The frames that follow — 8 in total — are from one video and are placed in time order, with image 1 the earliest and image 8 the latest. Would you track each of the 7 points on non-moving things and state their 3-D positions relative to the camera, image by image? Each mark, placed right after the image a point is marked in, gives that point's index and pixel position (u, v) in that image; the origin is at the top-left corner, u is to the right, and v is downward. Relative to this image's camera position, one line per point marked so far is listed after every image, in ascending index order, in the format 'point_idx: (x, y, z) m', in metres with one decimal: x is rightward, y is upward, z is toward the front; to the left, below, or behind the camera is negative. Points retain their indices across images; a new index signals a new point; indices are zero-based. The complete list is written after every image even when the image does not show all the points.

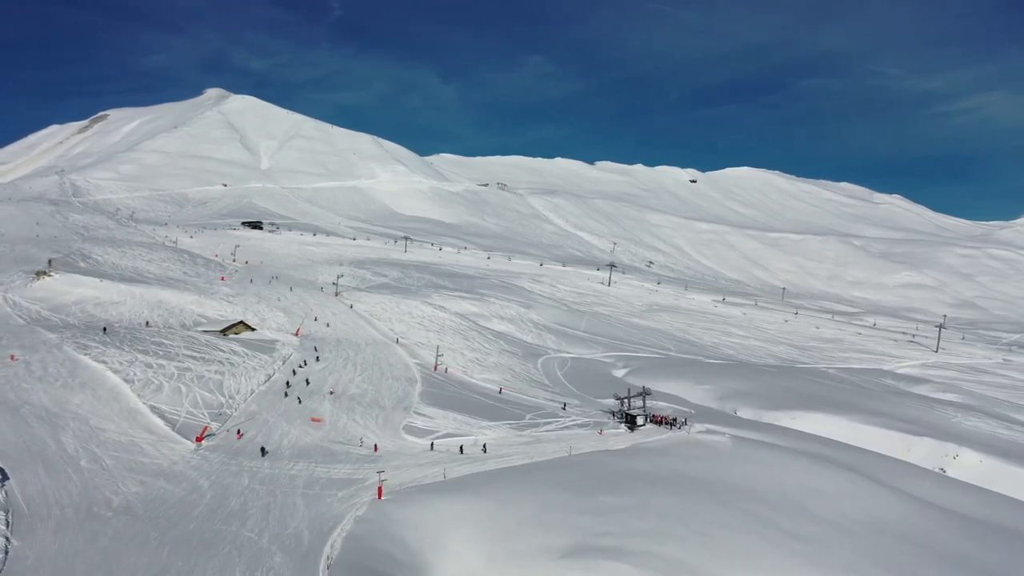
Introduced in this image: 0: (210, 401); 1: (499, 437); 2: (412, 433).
0: (-7.1, -2.6, +19.1) m
1: (-0.4, -3.6, +19.9) m
2: (-2.4, -3.5, +19.8) m
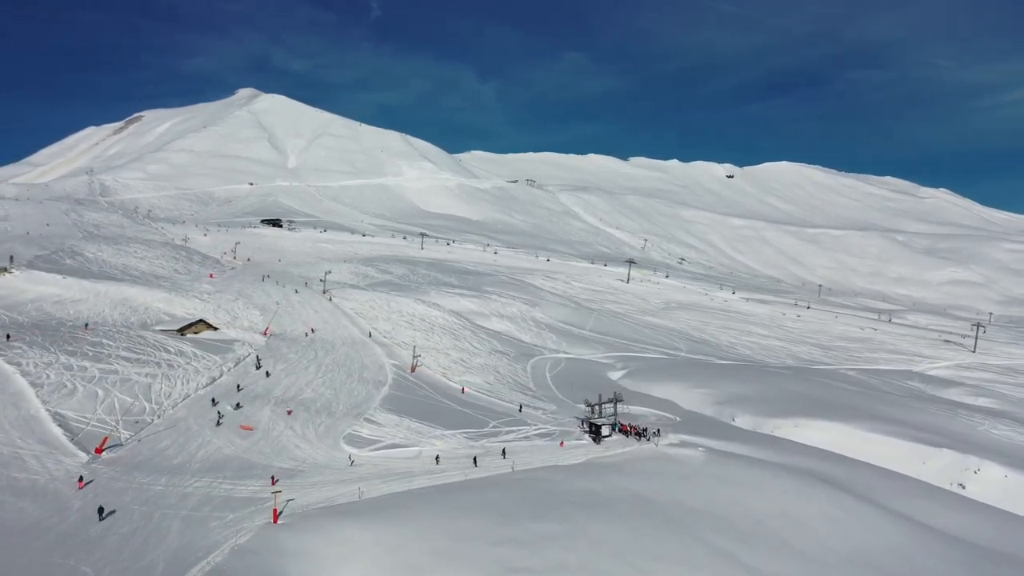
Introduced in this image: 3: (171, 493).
0: (-8.2, -2.5, +17.6) m
1: (-1.5, -3.5, +17.9) m
2: (-3.5, -3.4, +18.0) m
3: (-5.7, -3.4, +13.6) m
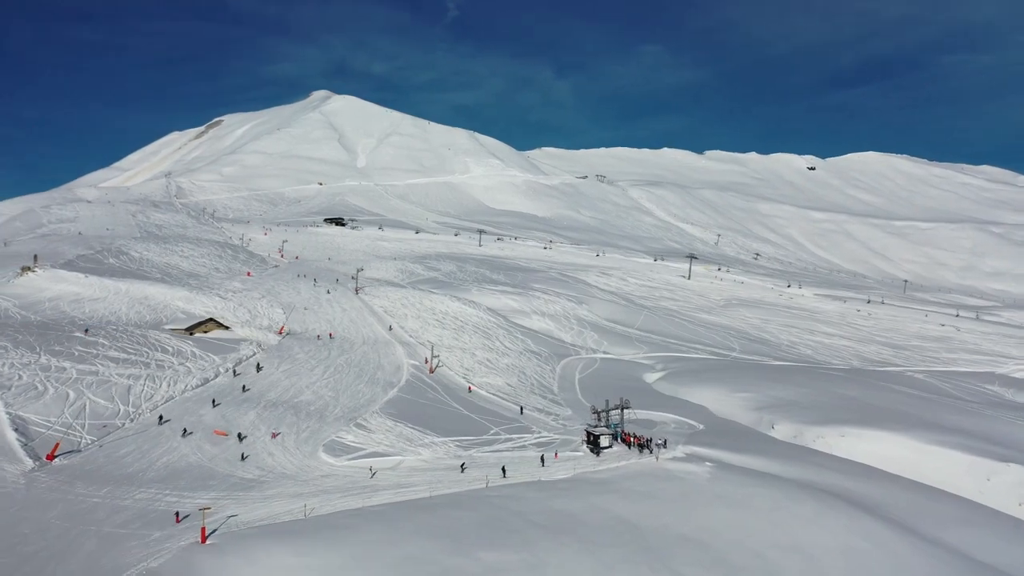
0: (-8.5, -2.5, +16.8) m
1: (-1.7, -3.5, +16.5) m
2: (-3.7, -3.3, +16.7) m
3: (-6.3, -3.4, +12.7) m
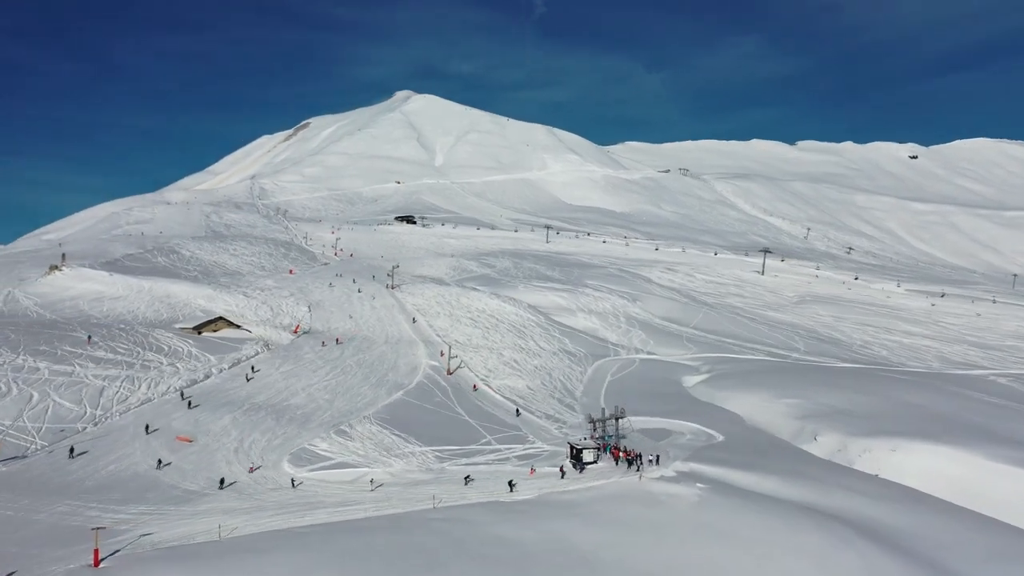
0: (-8.8, -2.4, +16.1) m
1: (-2.1, -3.4, +15.1) m
2: (-4.1, -3.2, +15.5) m
3: (-7.1, -3.3, +11.7) m
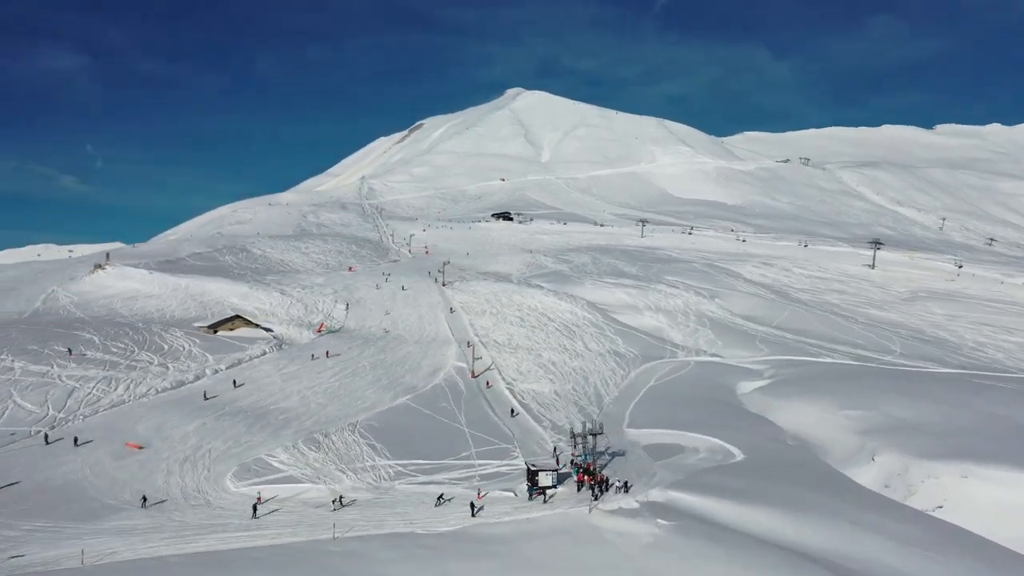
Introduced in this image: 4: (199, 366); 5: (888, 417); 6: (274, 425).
0: (-9.3, -2.4, +15.5) m
1: (-2.8, -3.3, +13.5) m
2: (-4.7, -3.2, +14.2) m
3: (-8.3, -3.3, +11.0) m
4: (-7.5, -1.9, +19.6) m
5: (+9.2, -3.1, +20.0) m
6: (-4.9, -2.8, +17.0) m
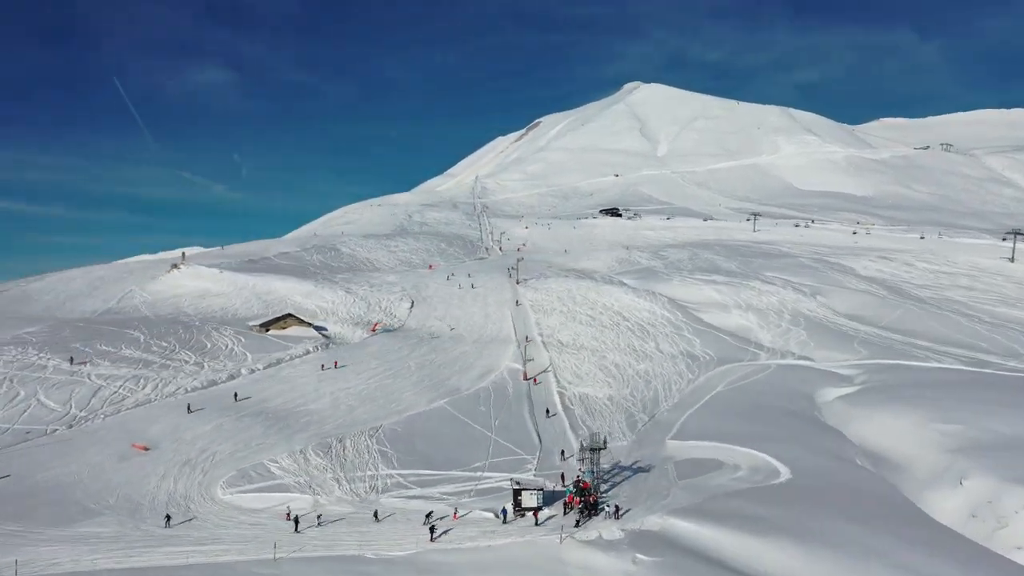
0: (-8.9, -2.4, +15.6) m
1: (-2.8, -3.3, +12.6) m
2: (-4.6, -3.1, +13.6) m
3: (-8.6, -3.3, +11.0) m
4: (-6.5, -1.9, +19.4) m
5: (+10.0, -3.0, +17.2) m
6: (-4.4, -2.8, +16.4) m
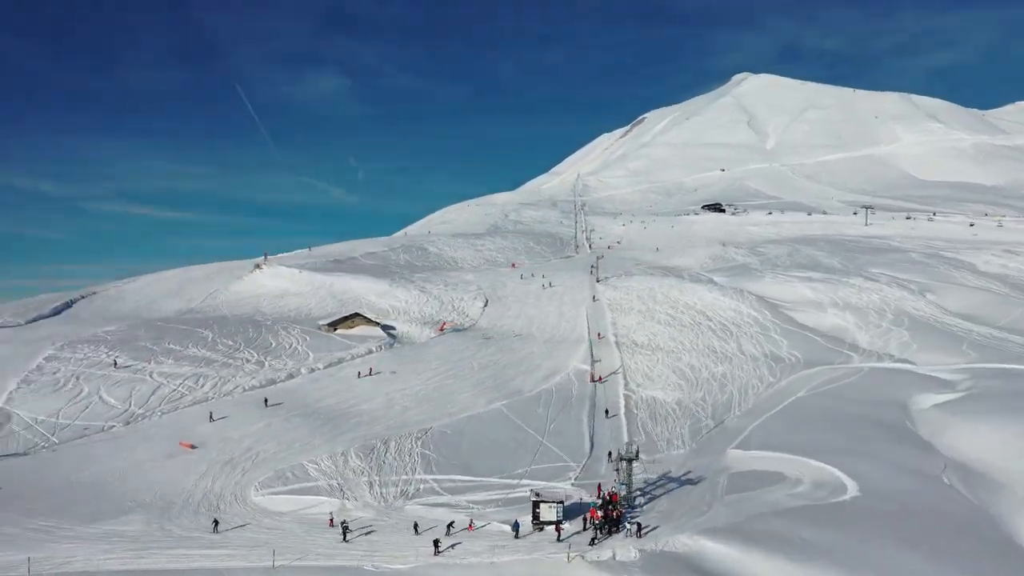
0: (-8.0, -2.4, +16.0) m
1: (-2.3, -3.2, +12.2) m
2: (-3.9, -3.1, +13.5) m
3: (-8.3, -3.3, +11.4) m
4: (-5.1, -1.8, +19.5) m
5: (+11.0, -2.9, +15.1) m
6: (-3.4, -2.8, +16.2) m
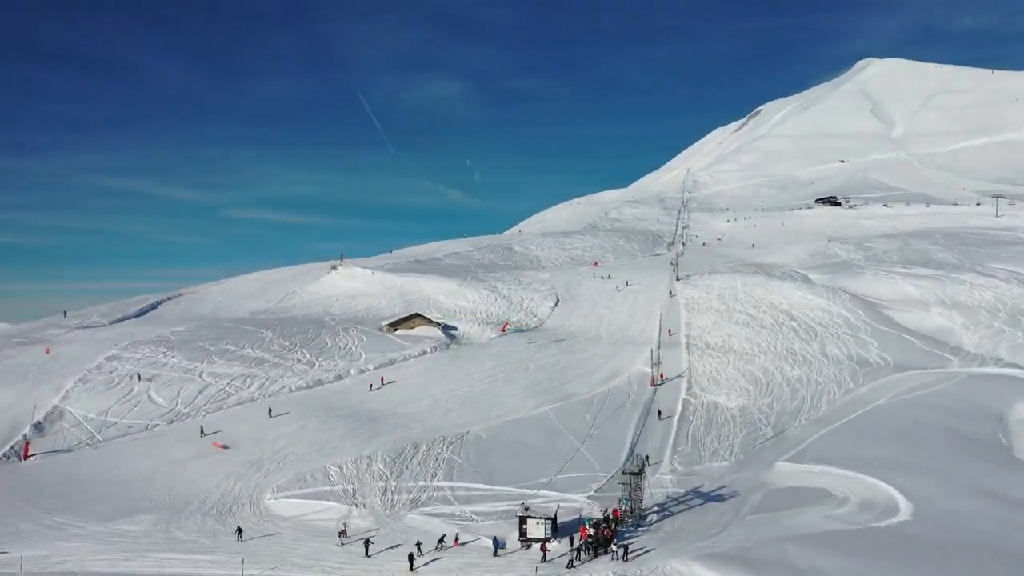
0: (-7.2, -2.4, +16.4) m
1: (-2.1, -3.2, +11.9) m
2: (-3.6, -3.1, +13.4) m
3: (-8.2, -3.3, +11.9) m
4: (-3.9, -1.9, +19.4) m
5: (+11.4, -2.9, +12.8) m
6: (-2.6, -2.8, +16.0) m
